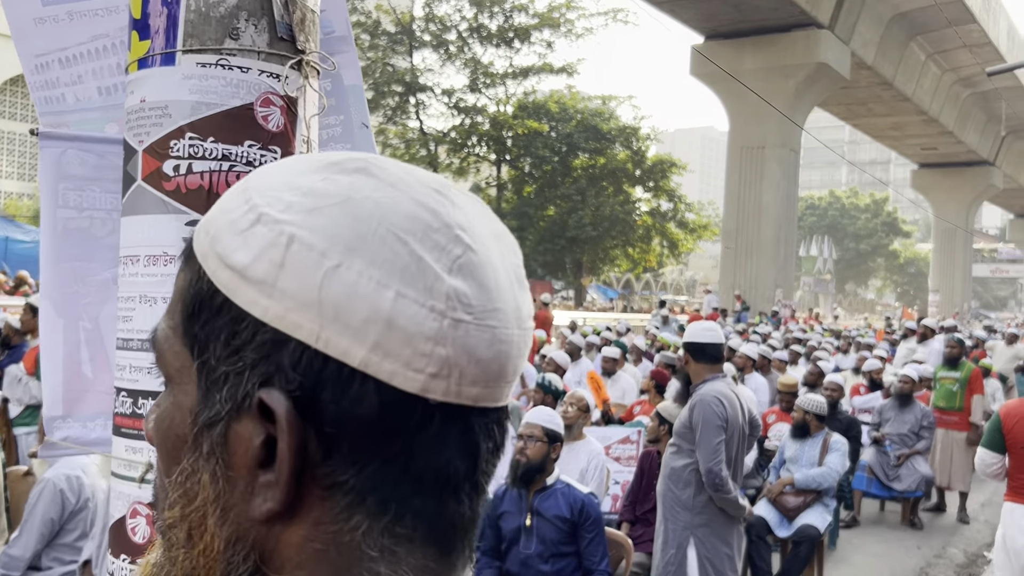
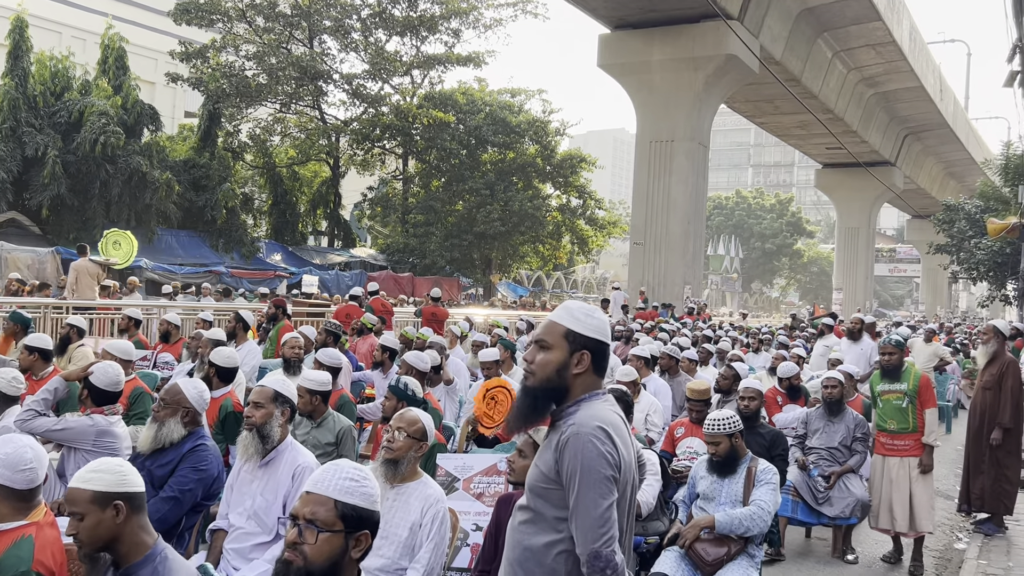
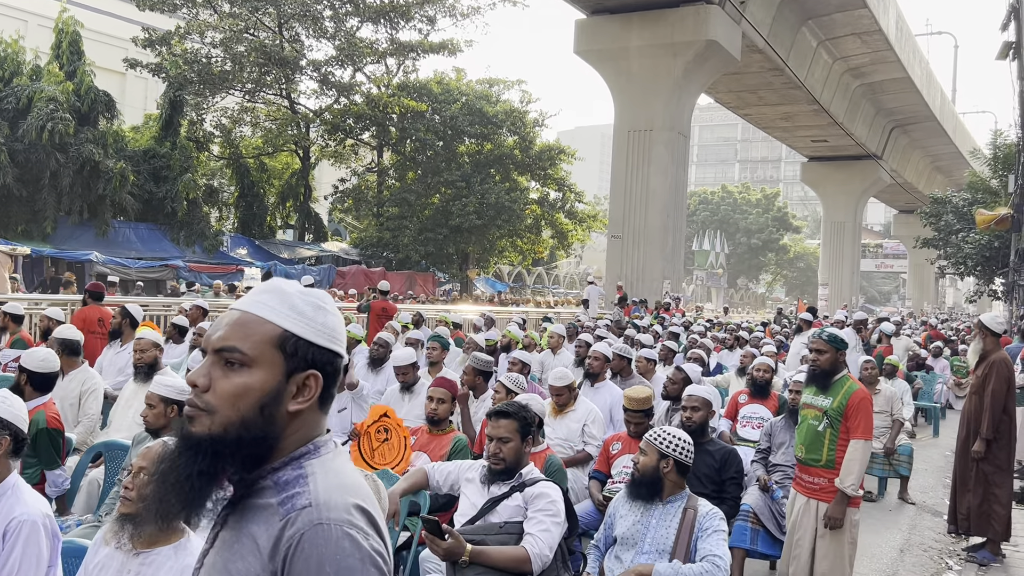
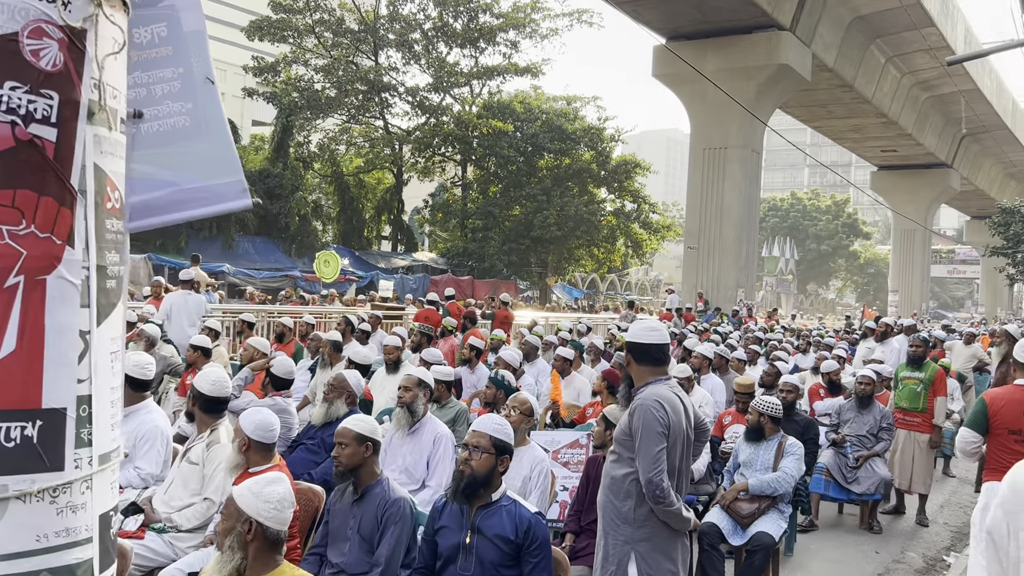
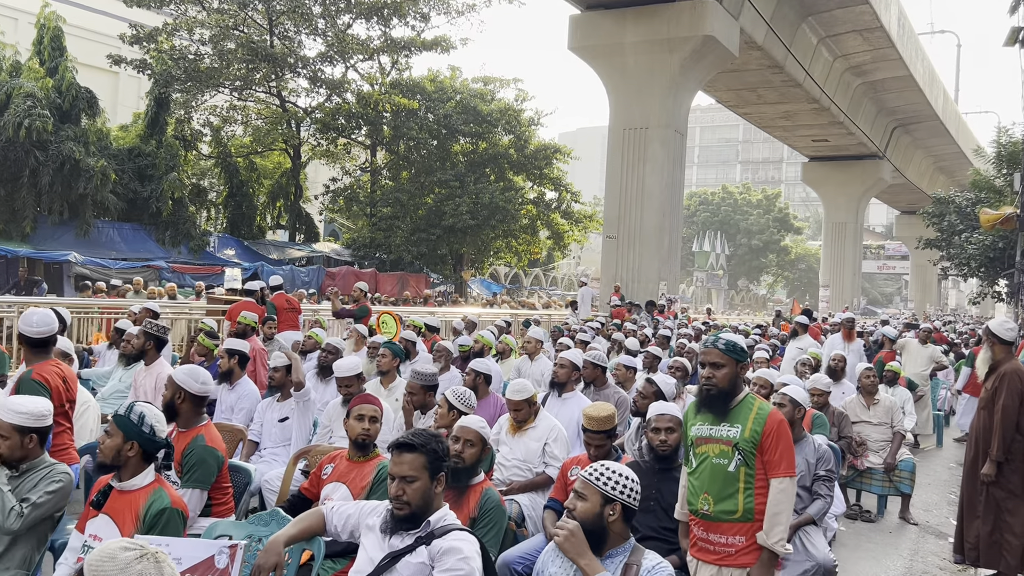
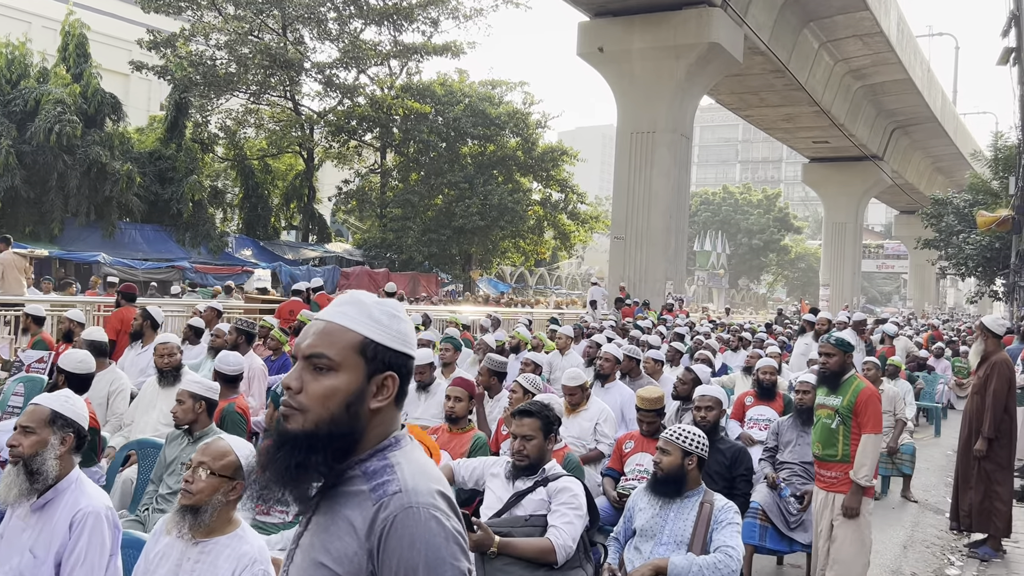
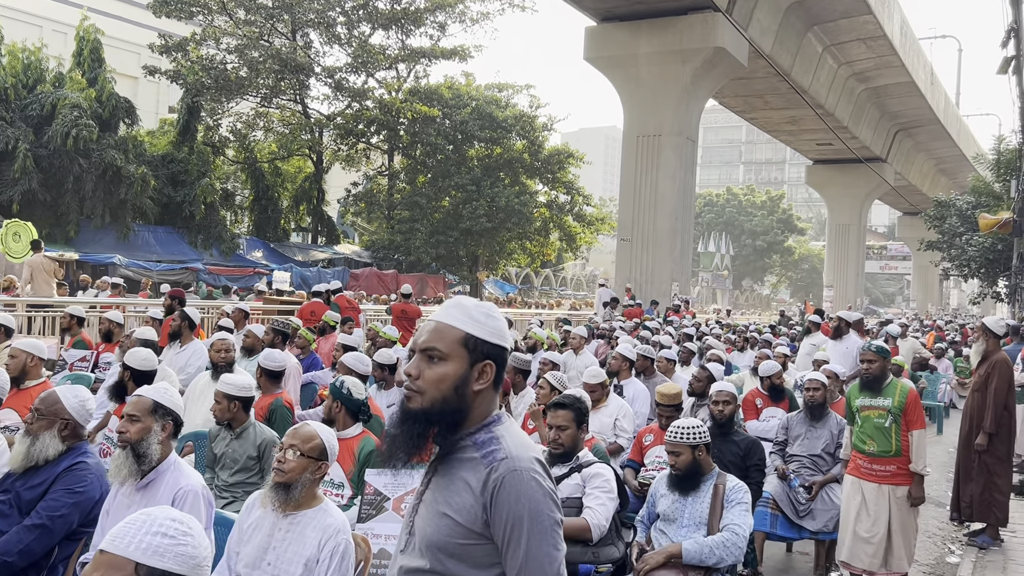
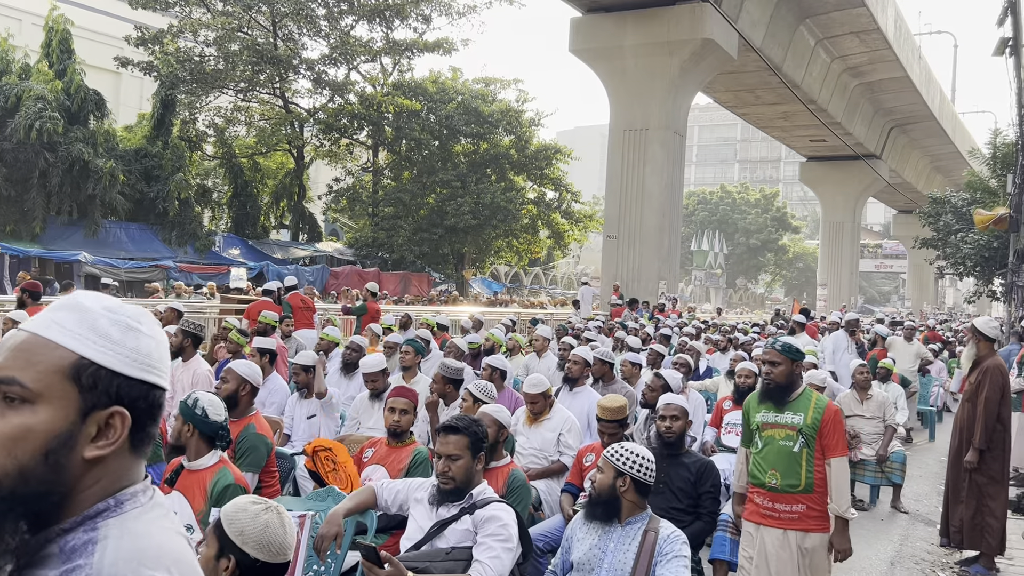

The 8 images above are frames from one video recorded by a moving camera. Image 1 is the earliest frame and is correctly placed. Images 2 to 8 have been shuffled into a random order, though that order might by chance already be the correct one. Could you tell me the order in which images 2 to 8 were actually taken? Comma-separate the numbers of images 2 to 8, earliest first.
4, 2, 7, 6, 3, 8, 5
